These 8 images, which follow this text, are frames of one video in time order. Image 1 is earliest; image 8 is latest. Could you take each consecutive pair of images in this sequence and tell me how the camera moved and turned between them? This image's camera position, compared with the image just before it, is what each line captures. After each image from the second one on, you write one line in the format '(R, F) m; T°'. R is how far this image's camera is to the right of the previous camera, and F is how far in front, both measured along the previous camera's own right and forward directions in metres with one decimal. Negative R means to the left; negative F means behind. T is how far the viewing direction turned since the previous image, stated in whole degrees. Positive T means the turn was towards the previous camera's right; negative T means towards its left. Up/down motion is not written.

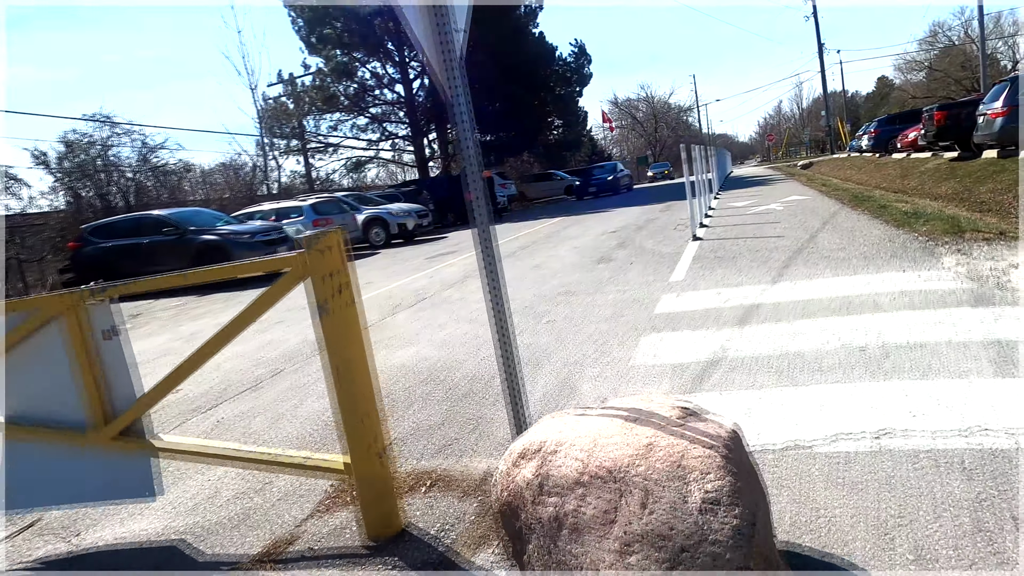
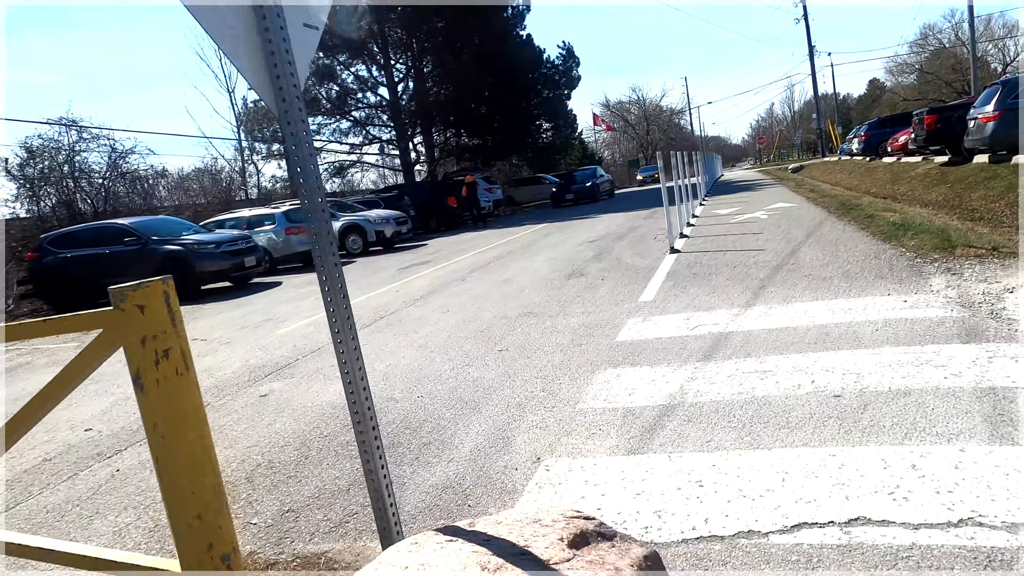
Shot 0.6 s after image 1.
(+0.4, +0.6) m; 0°
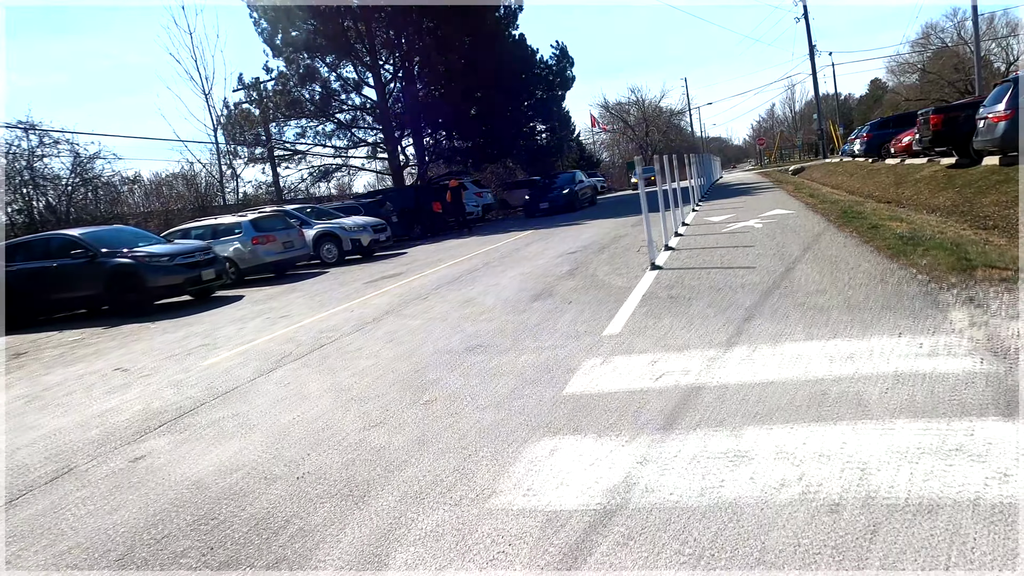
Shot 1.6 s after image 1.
(+0.6, +1.2) m; 0°
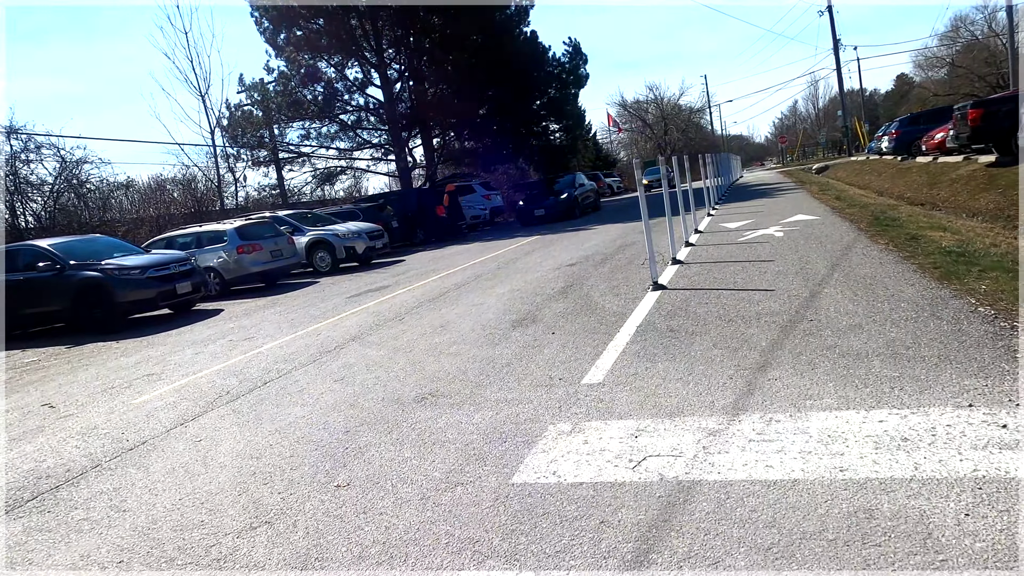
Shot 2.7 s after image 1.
(+0.5, +1.3) m; -2°
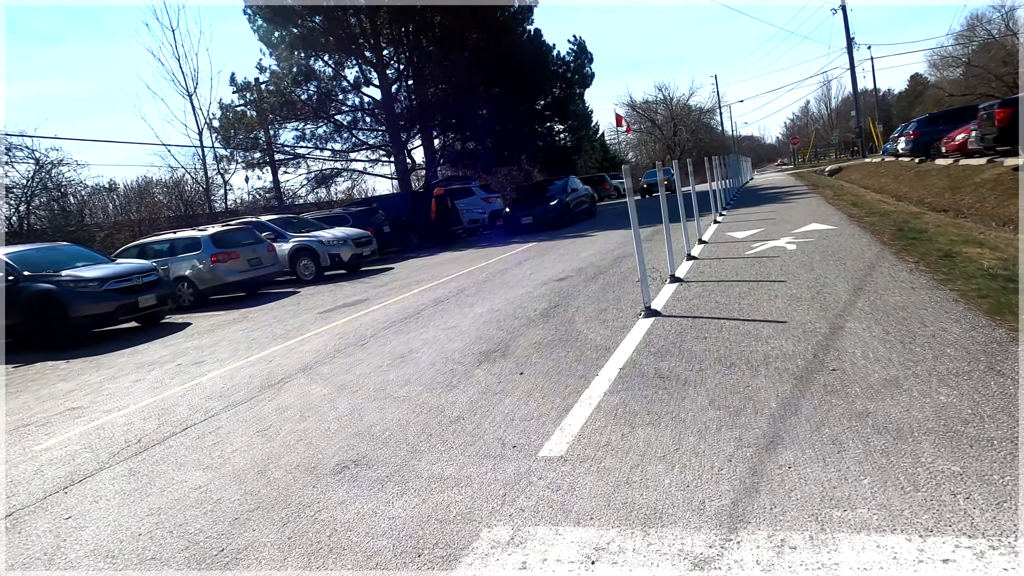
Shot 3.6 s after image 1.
(+0.4, +1.2) m; -1°
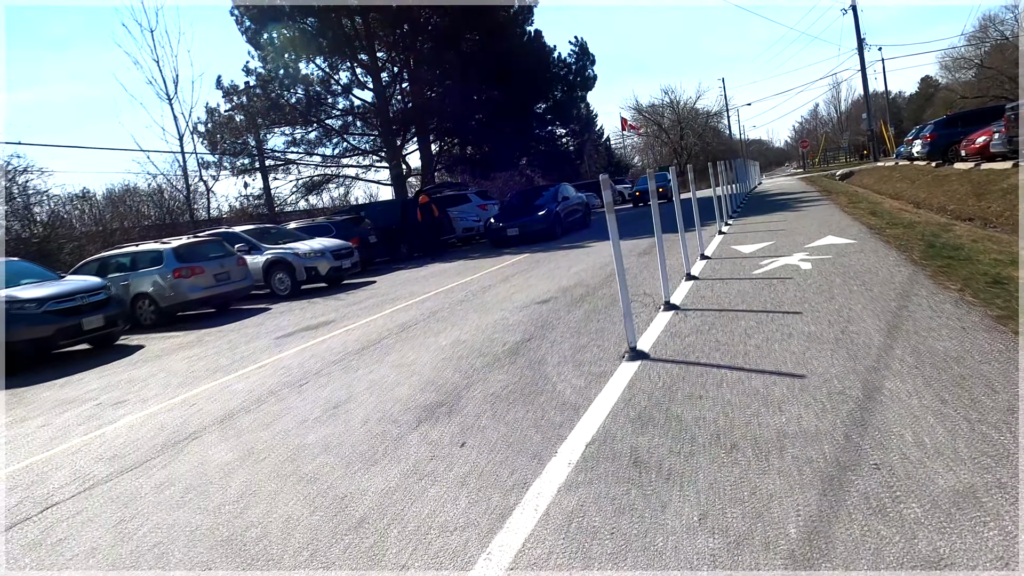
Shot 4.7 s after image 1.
(+0.5, +1.3) m; -1°
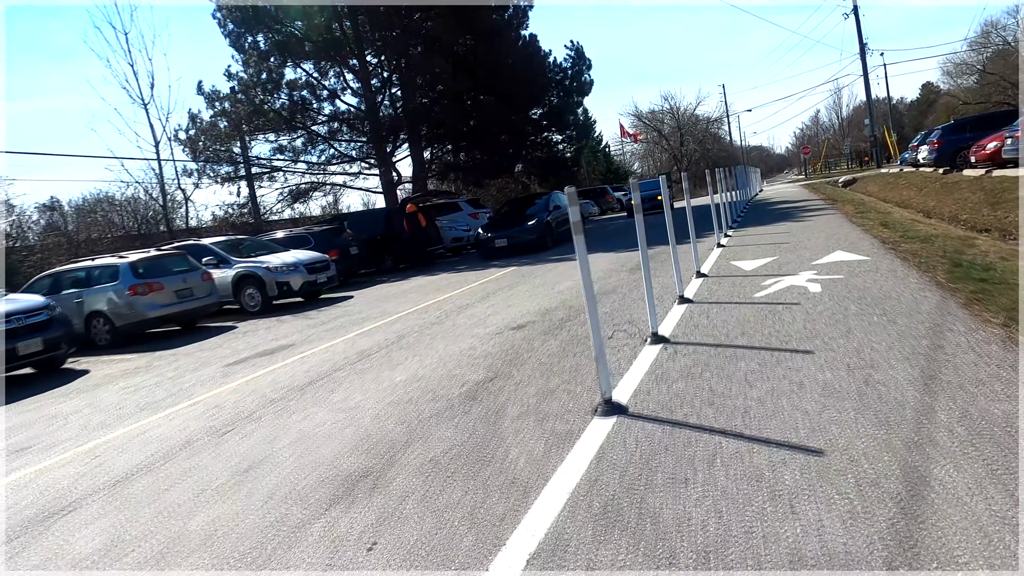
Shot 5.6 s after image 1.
(+0.4, +1.1) m; 0°
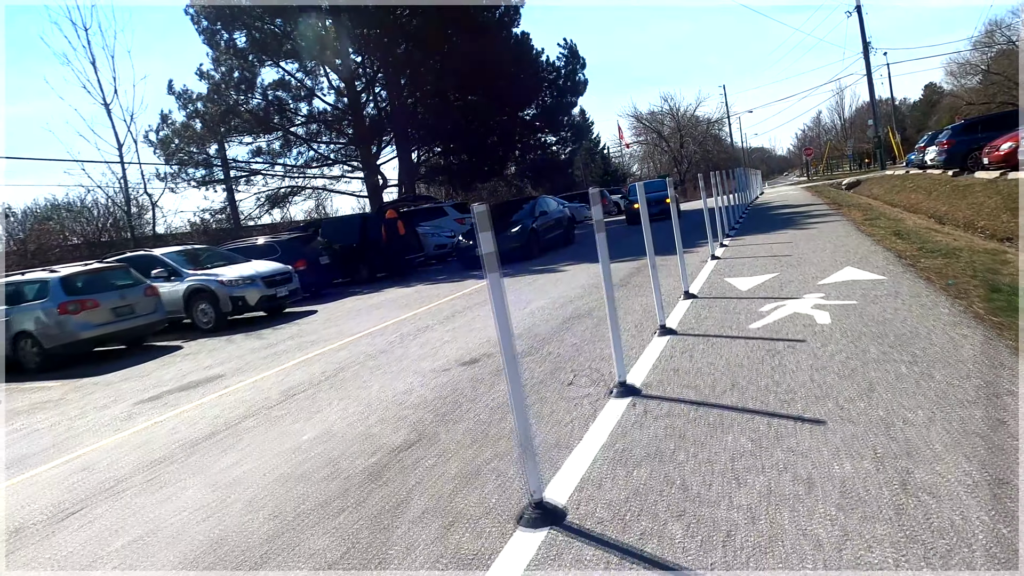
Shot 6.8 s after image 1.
(+0.6, +1.4) m; 0°
